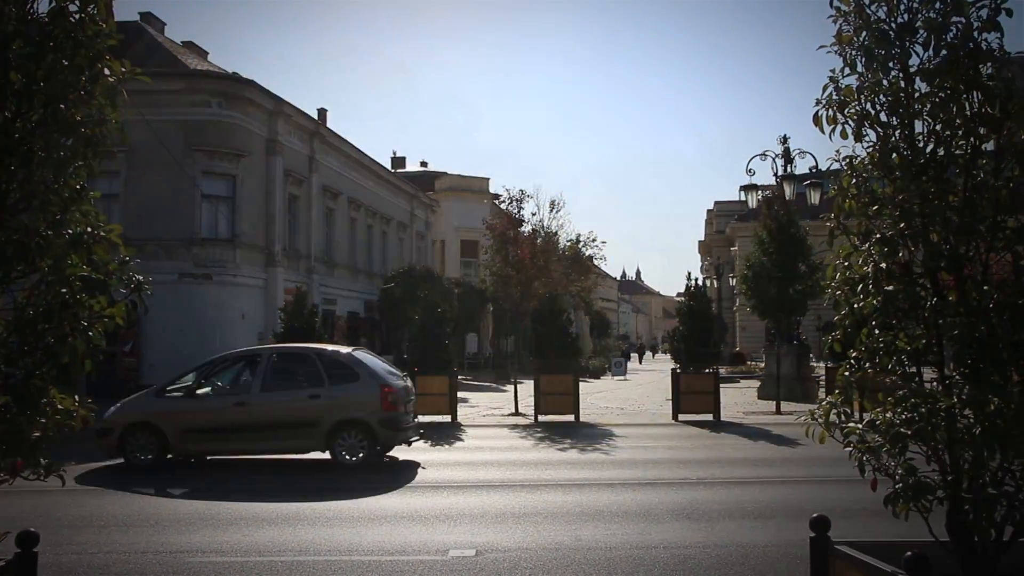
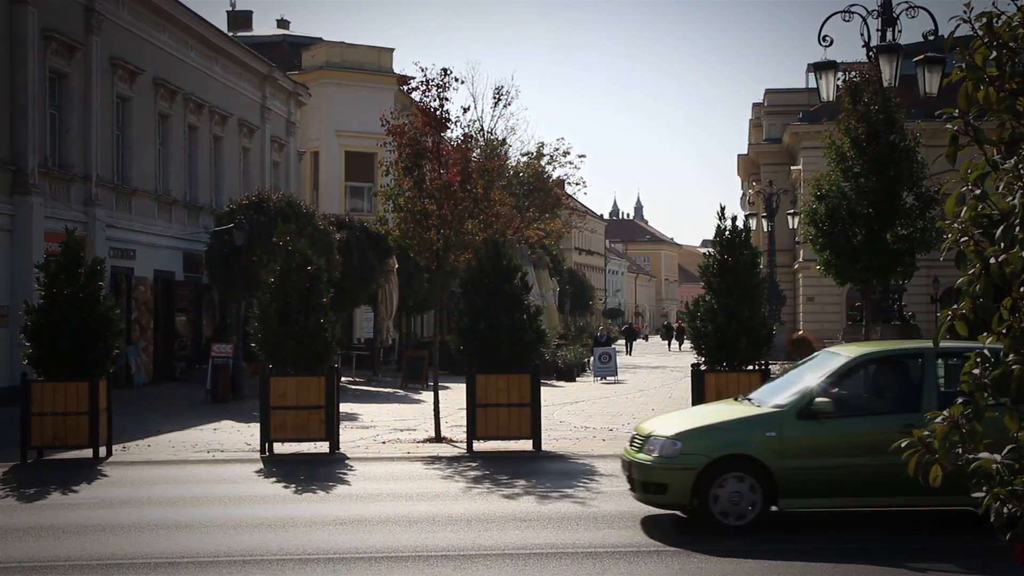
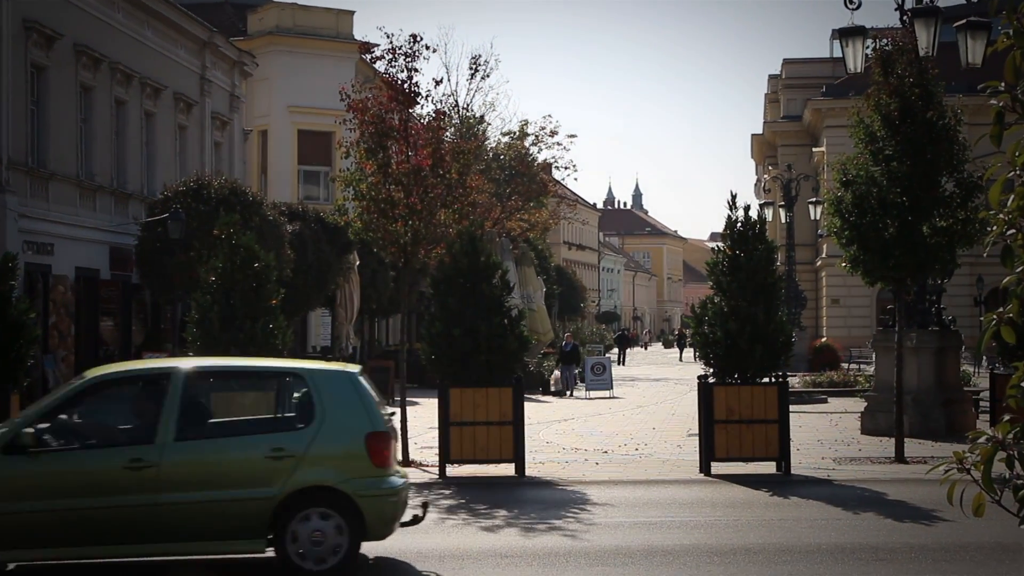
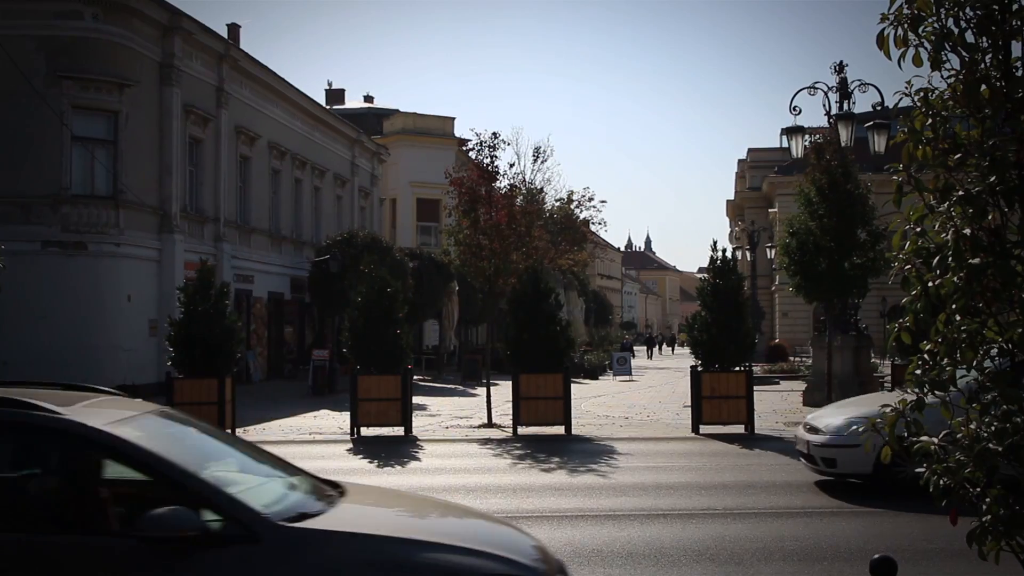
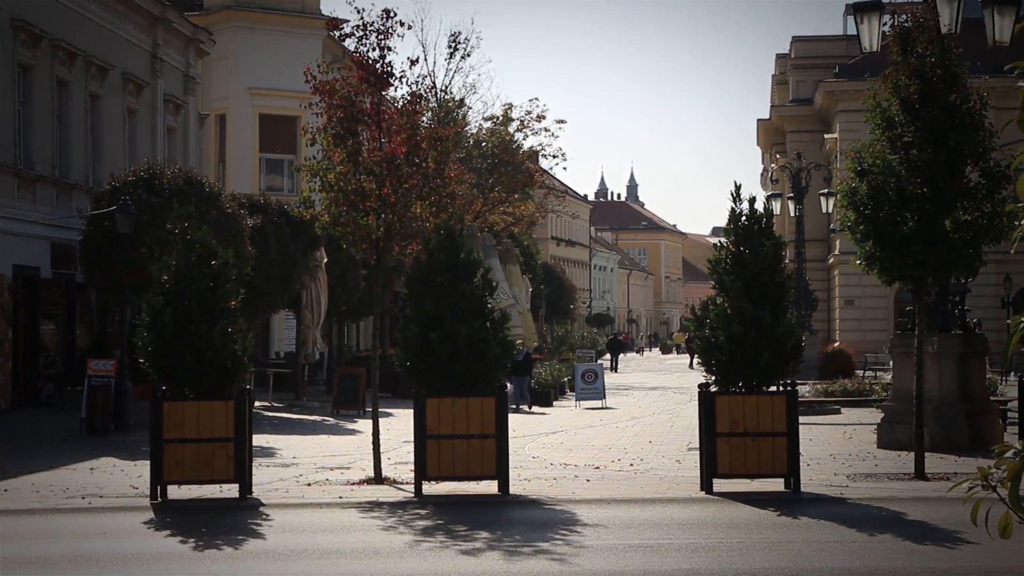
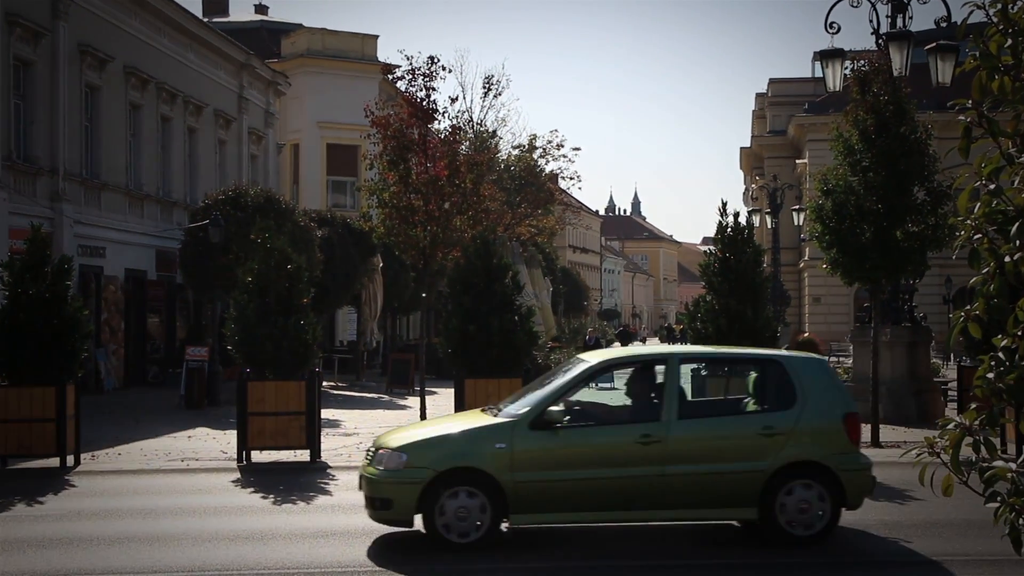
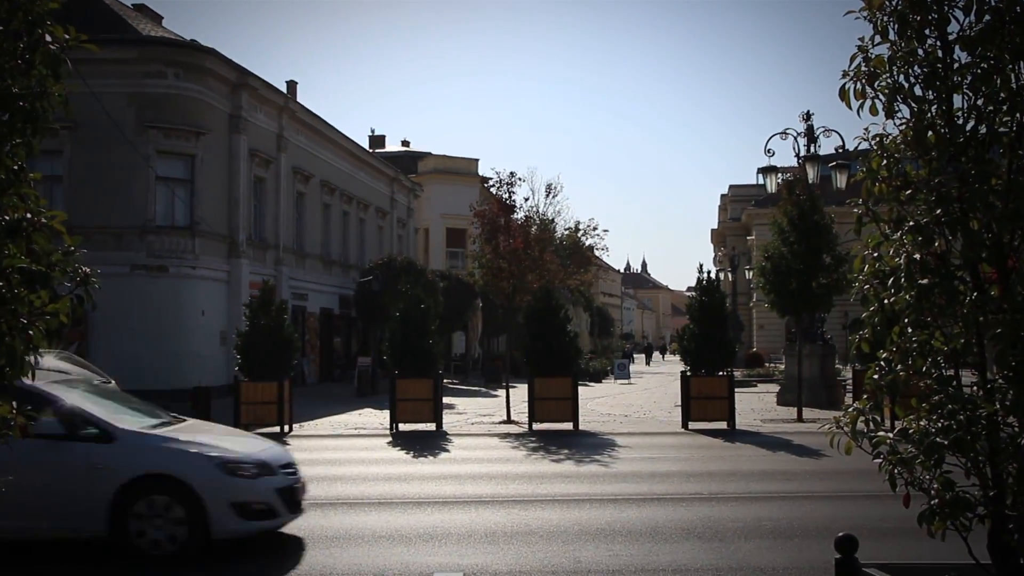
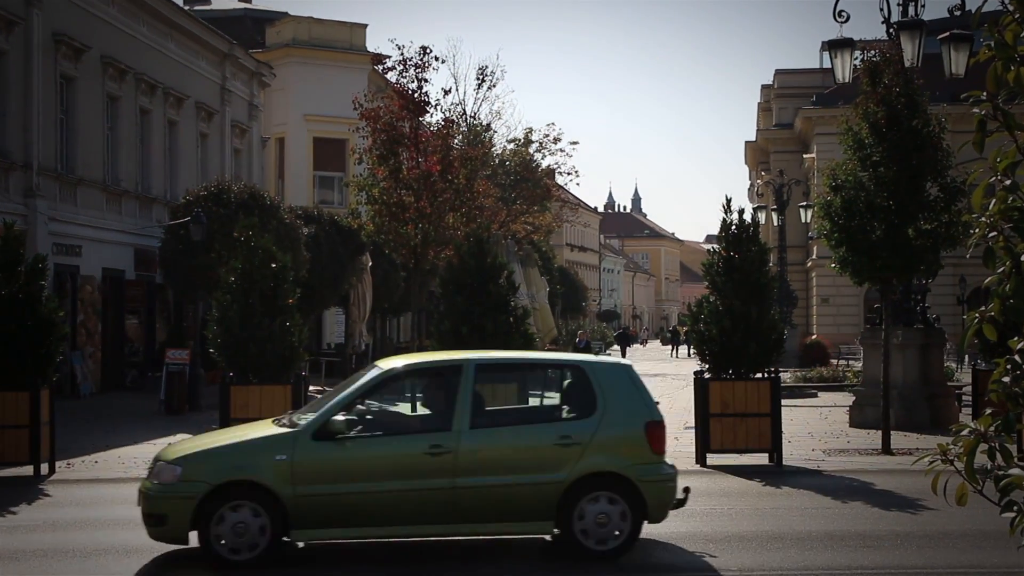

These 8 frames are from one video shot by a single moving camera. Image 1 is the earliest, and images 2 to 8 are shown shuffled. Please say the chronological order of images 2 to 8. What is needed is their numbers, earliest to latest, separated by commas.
7, 4, 2, 6, 8, 3, 5
